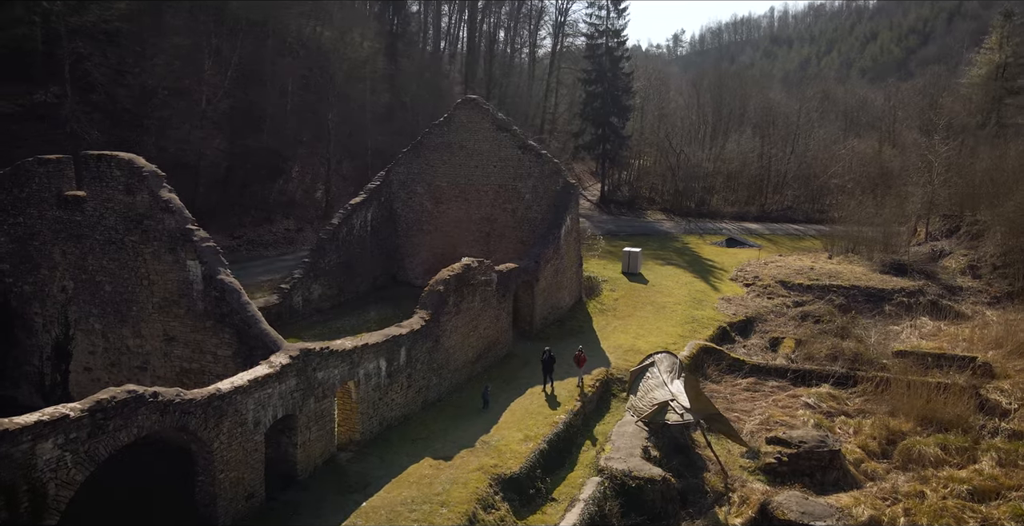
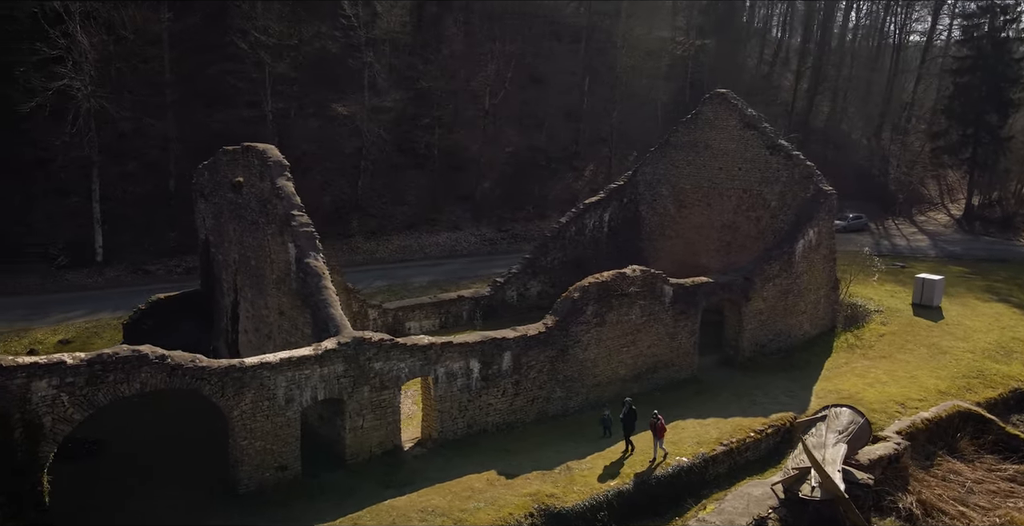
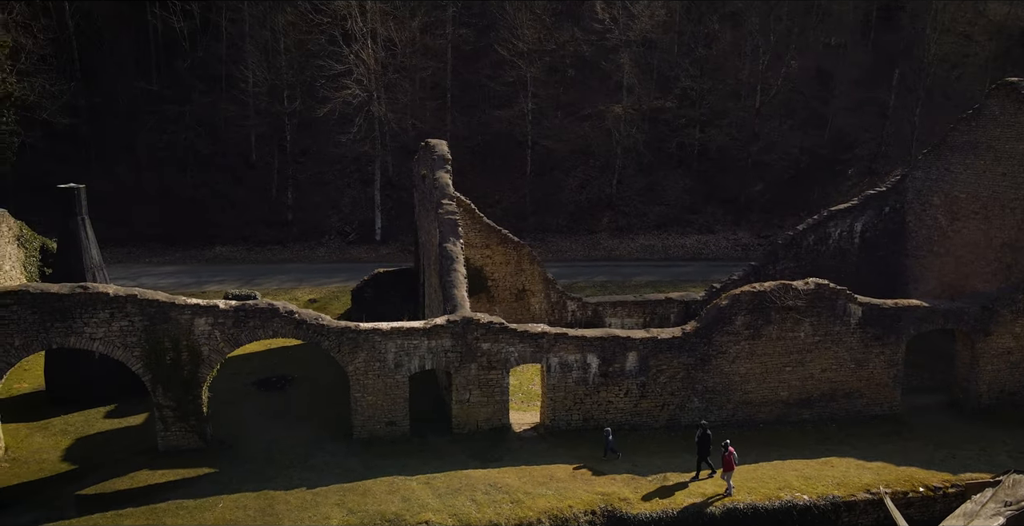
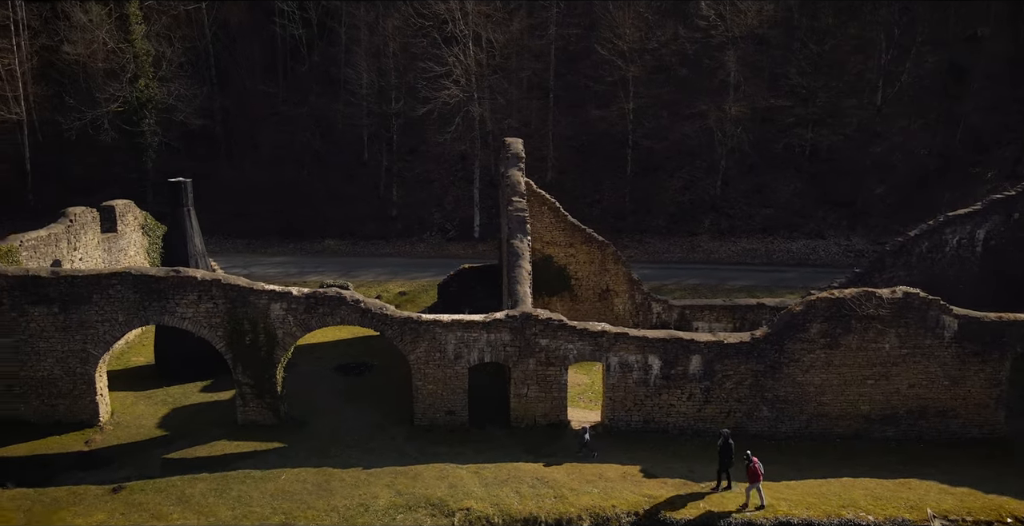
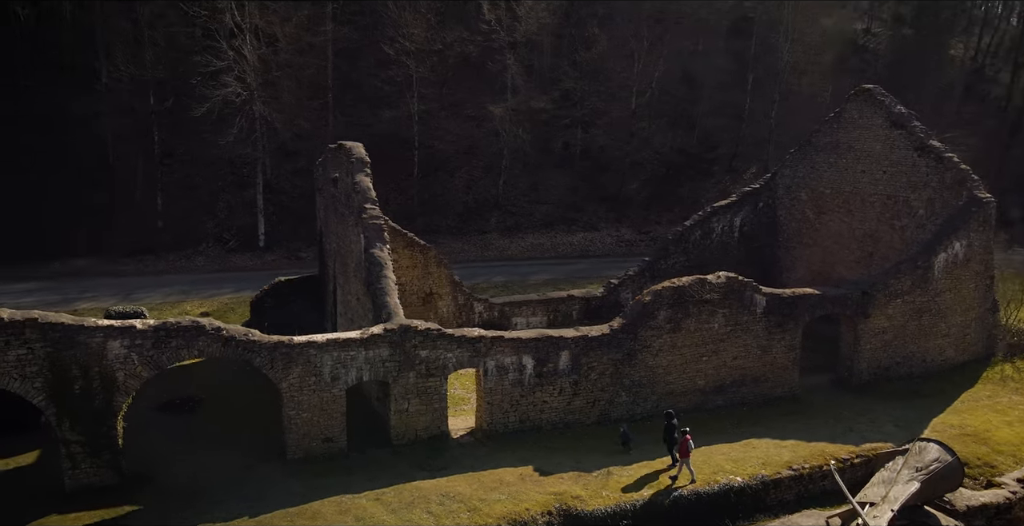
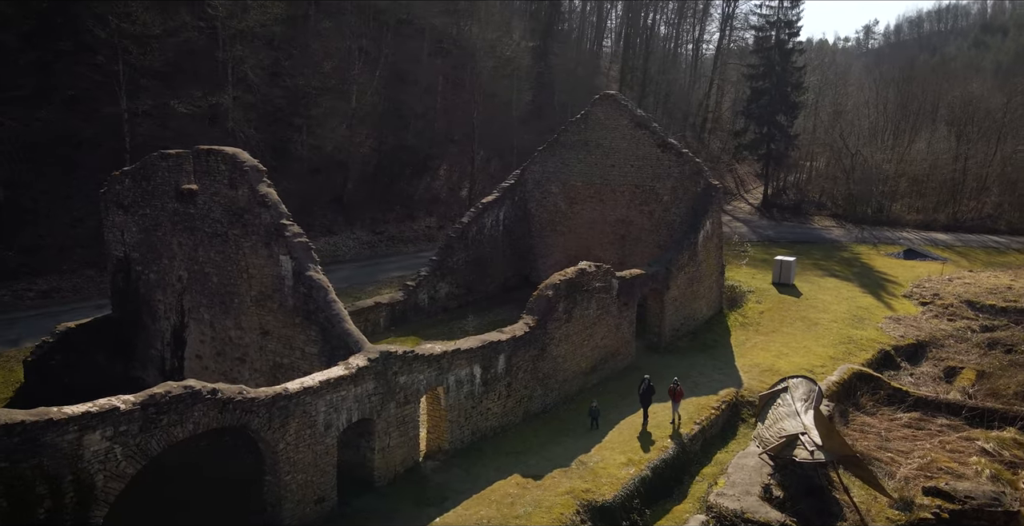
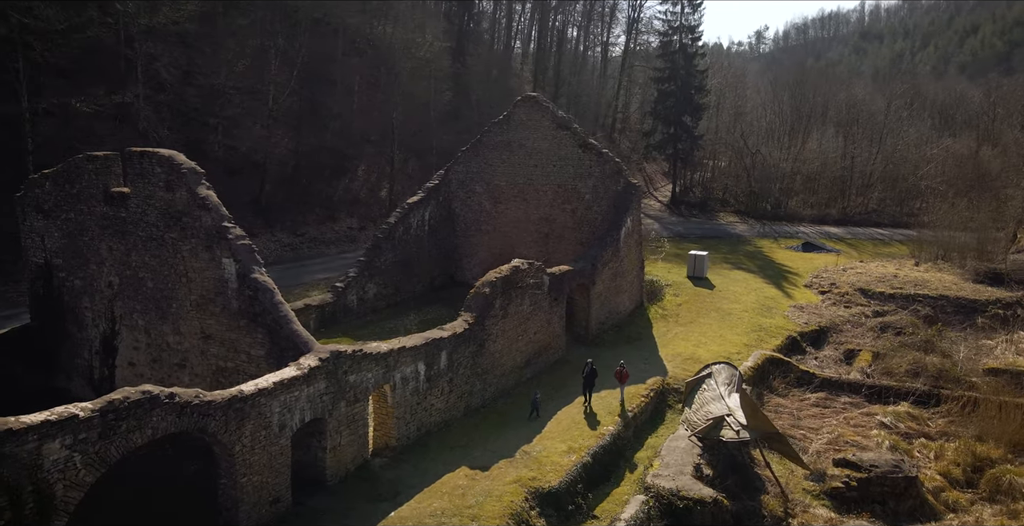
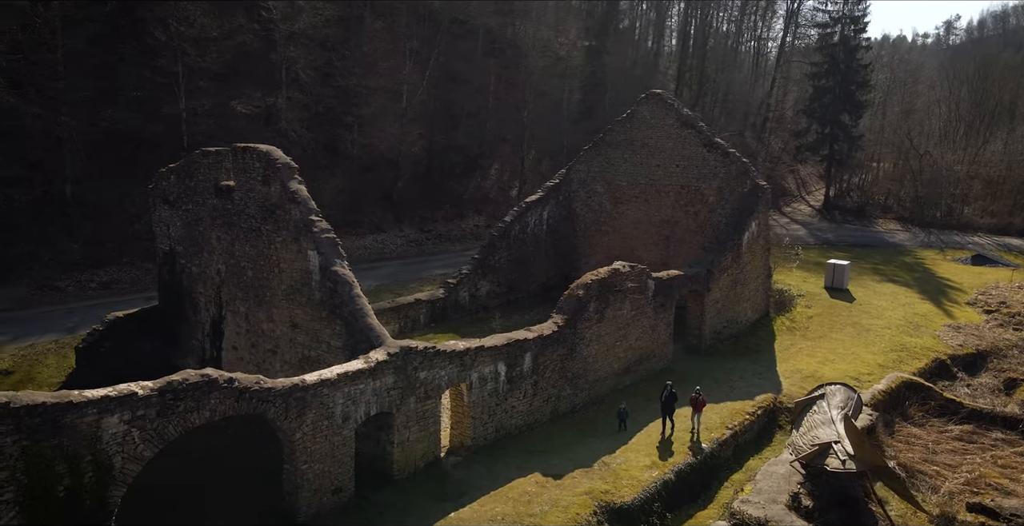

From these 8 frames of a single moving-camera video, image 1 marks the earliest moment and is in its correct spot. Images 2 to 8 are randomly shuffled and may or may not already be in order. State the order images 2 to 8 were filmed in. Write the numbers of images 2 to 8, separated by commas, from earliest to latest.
7, 6, 8, 2, 5, 3, 4
